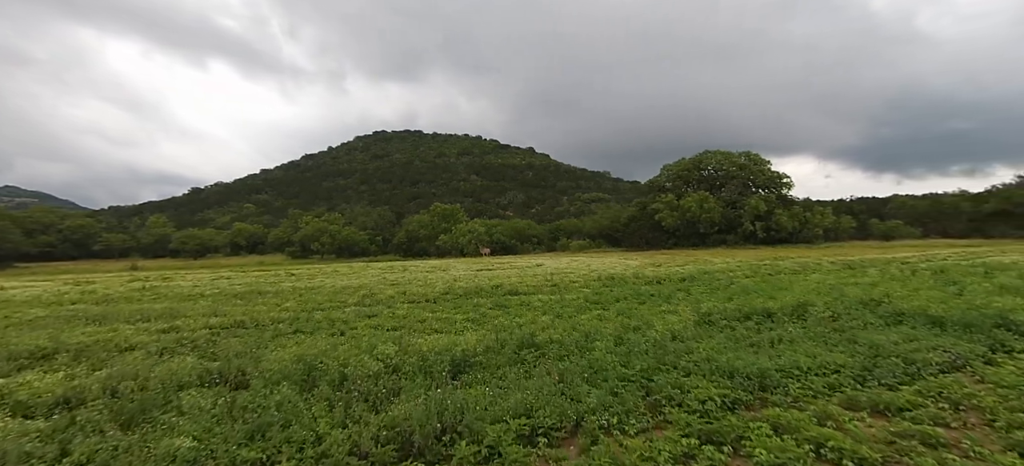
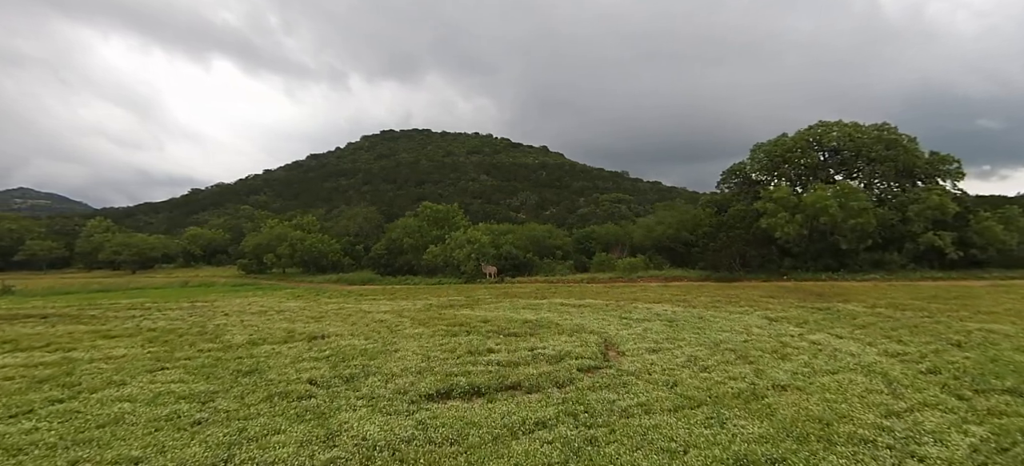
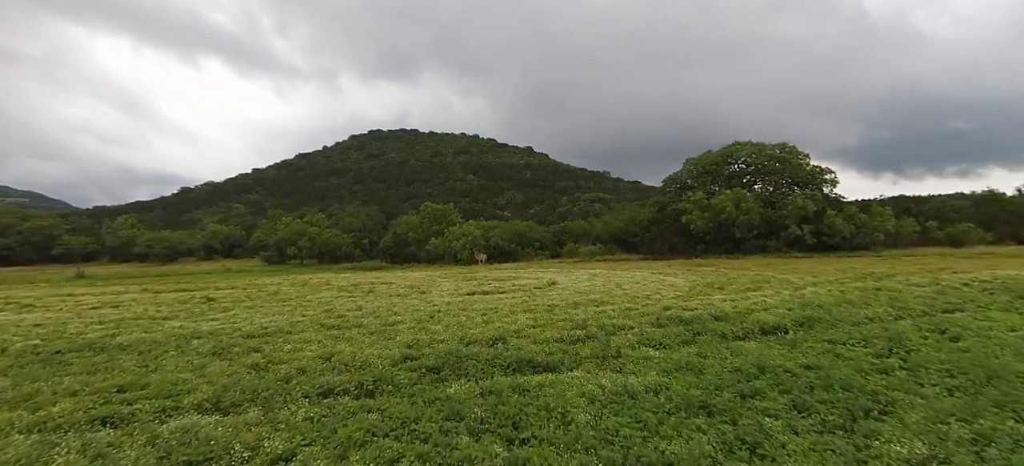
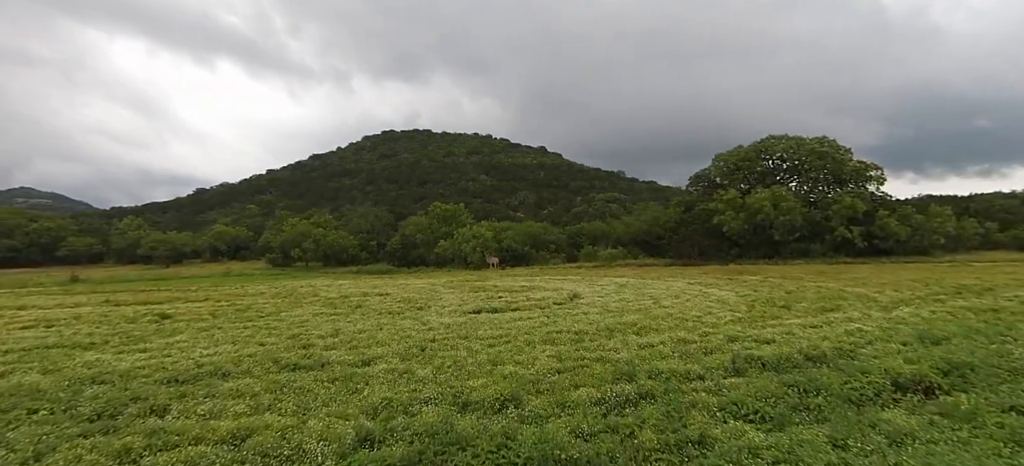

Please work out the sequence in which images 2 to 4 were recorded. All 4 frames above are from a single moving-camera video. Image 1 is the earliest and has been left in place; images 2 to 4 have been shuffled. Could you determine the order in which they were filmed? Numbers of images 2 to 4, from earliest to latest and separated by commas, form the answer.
3, 4, 2
